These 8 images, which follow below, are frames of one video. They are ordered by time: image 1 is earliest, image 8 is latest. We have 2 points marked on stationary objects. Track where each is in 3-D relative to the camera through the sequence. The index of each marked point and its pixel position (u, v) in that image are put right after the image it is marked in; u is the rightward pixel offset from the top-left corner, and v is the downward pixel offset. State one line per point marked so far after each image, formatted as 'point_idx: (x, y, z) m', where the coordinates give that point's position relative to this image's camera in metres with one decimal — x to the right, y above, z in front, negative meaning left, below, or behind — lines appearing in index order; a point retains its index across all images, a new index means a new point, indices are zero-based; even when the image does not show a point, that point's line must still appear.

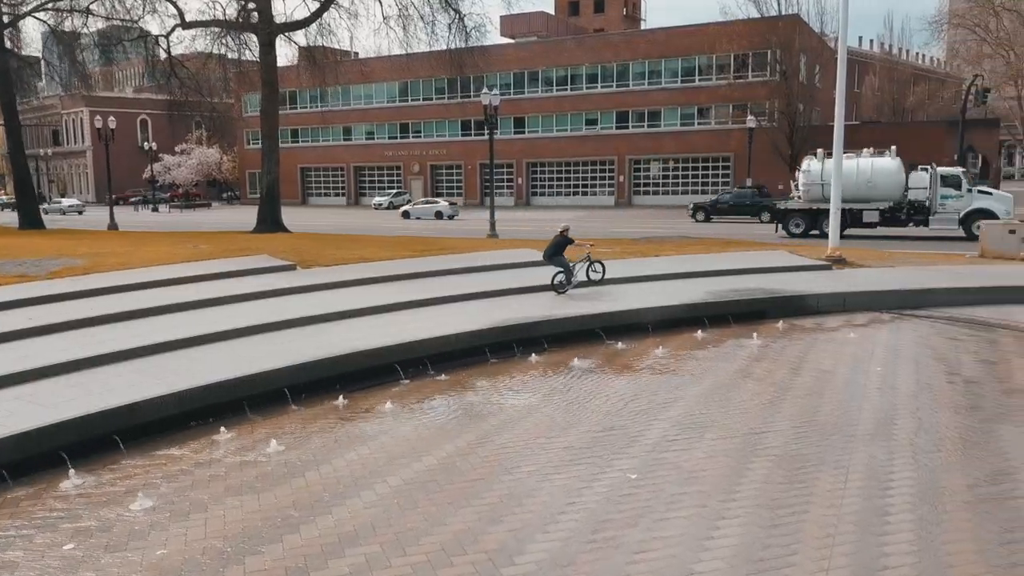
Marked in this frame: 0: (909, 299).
0: (+7.1, -0.2, +15.1) m
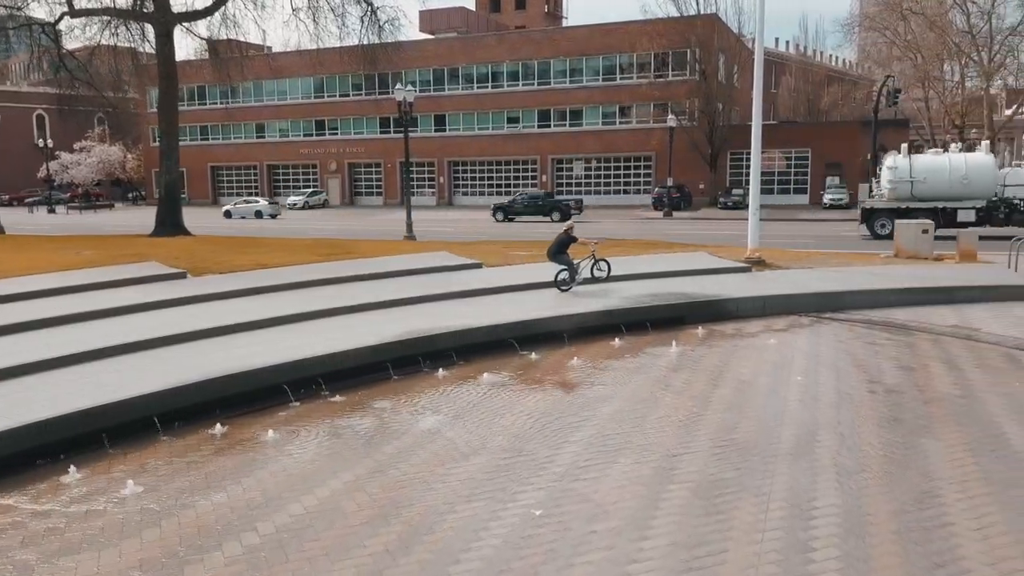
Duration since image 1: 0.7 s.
0: (+5.5, -0.2, +14.8) m
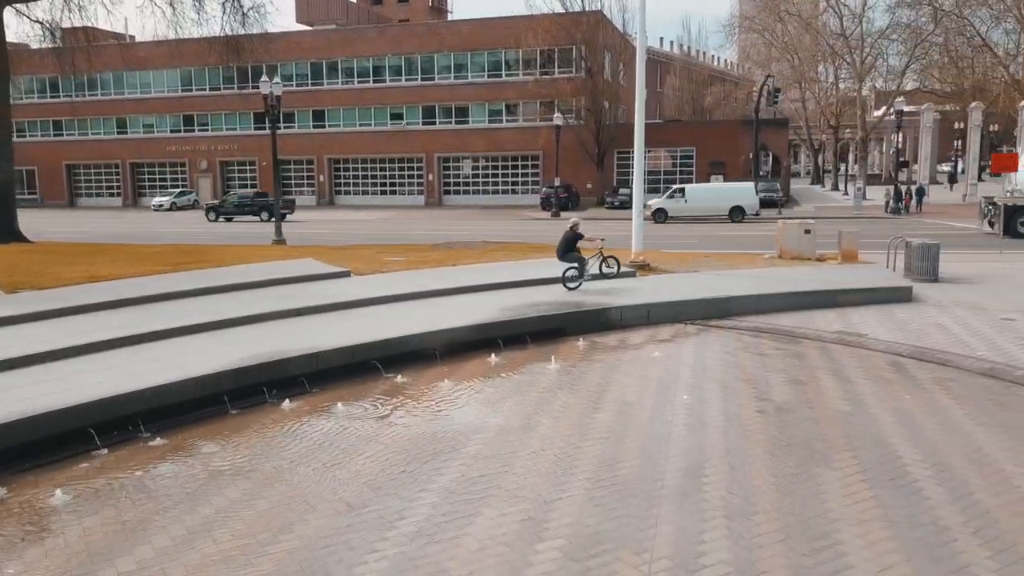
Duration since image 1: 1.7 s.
0: (+3.4, -0.3, +14.1) m
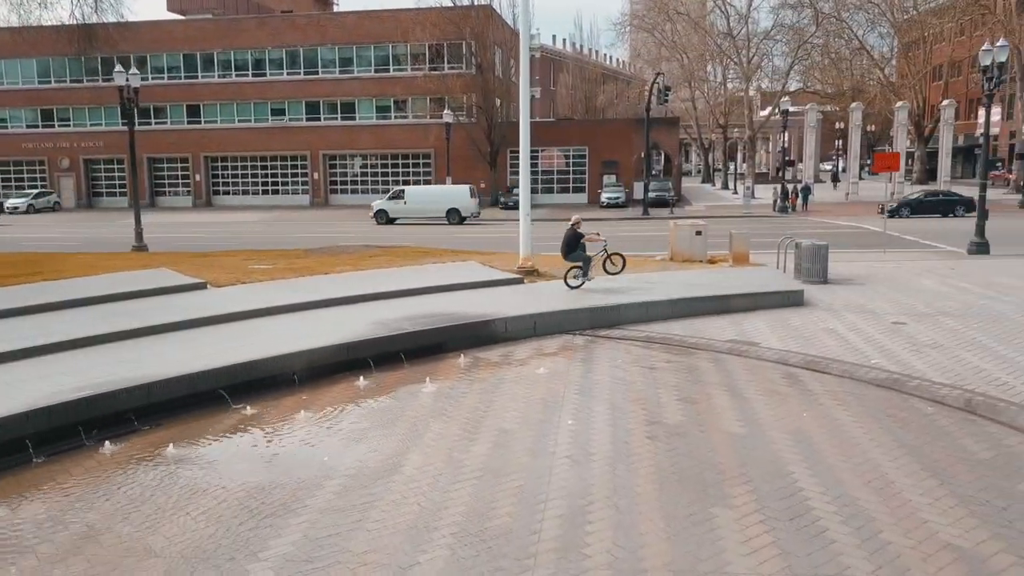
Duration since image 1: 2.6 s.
0: (+1.4, -0.5, +13.3) m
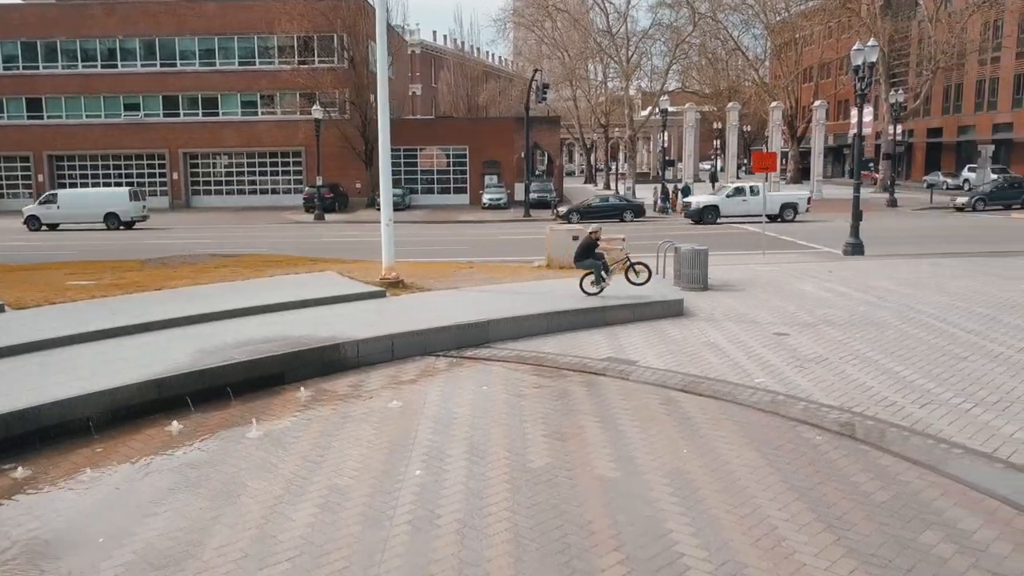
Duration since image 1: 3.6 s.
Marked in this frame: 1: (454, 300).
0: (-0.6, -0.7, +12.0) m
1: (-1.0, -0.2, +13.7) m
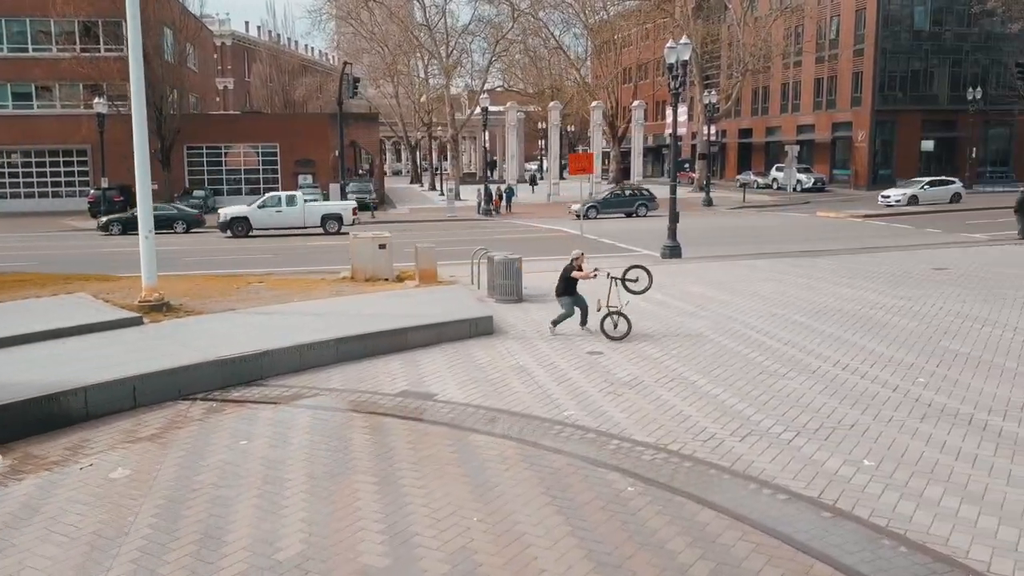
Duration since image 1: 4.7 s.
0: (-3.3, -1.0, +10.1) m
1: (-4.0, -0.5, +11.7) m
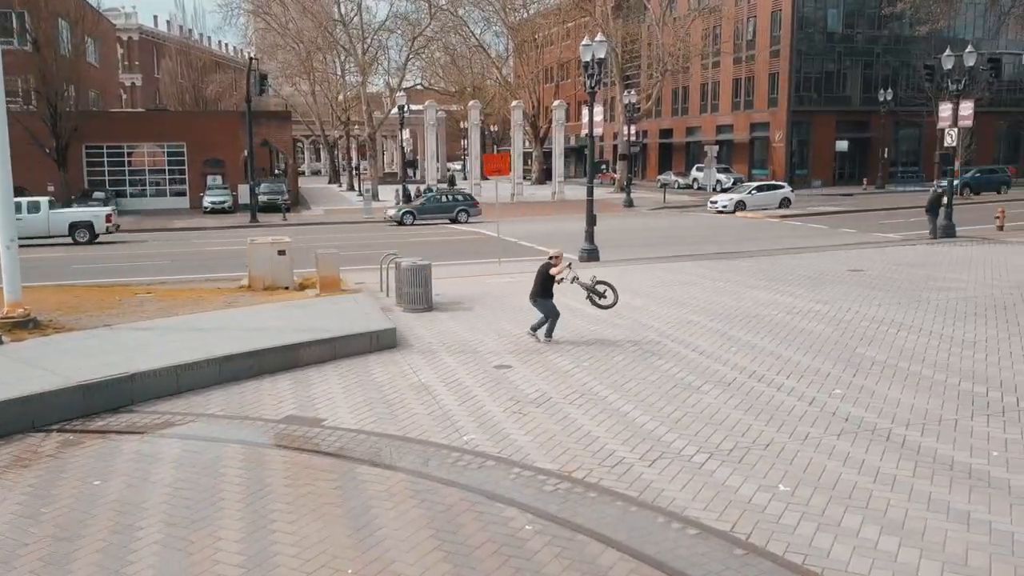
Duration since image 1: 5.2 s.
0: (-4.4, -1.2, +9.0) m
1: (-5.2, -0.7, +10.6) m
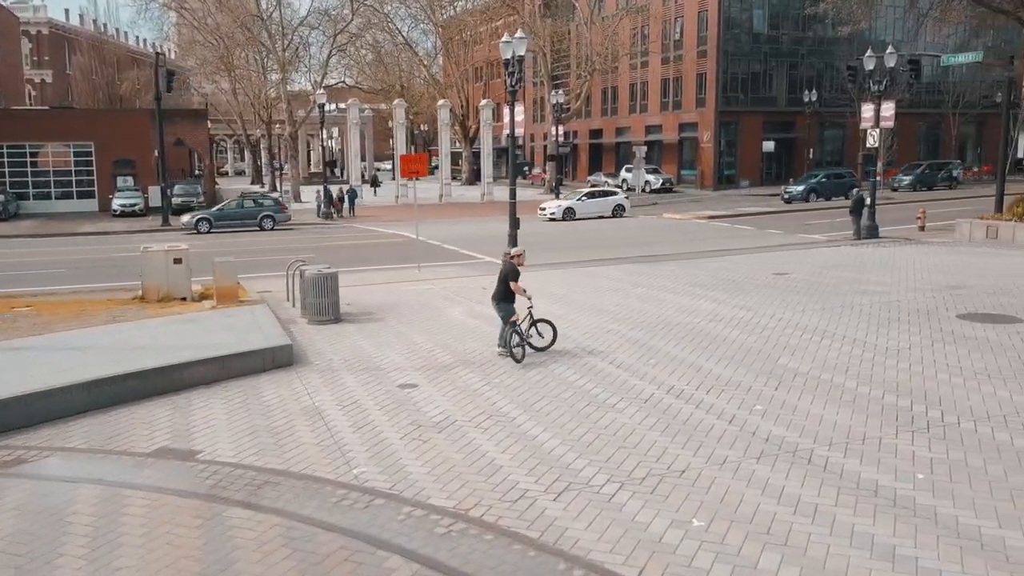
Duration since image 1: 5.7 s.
0: (-5.4, -1.3, +8.0) m
1: (-6.3, -0.9, +9.4) m
